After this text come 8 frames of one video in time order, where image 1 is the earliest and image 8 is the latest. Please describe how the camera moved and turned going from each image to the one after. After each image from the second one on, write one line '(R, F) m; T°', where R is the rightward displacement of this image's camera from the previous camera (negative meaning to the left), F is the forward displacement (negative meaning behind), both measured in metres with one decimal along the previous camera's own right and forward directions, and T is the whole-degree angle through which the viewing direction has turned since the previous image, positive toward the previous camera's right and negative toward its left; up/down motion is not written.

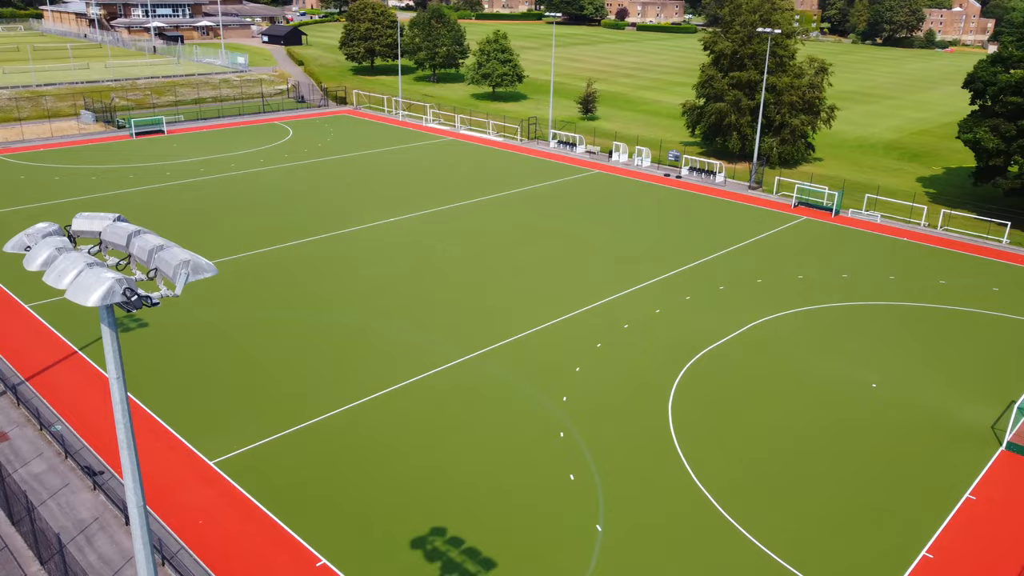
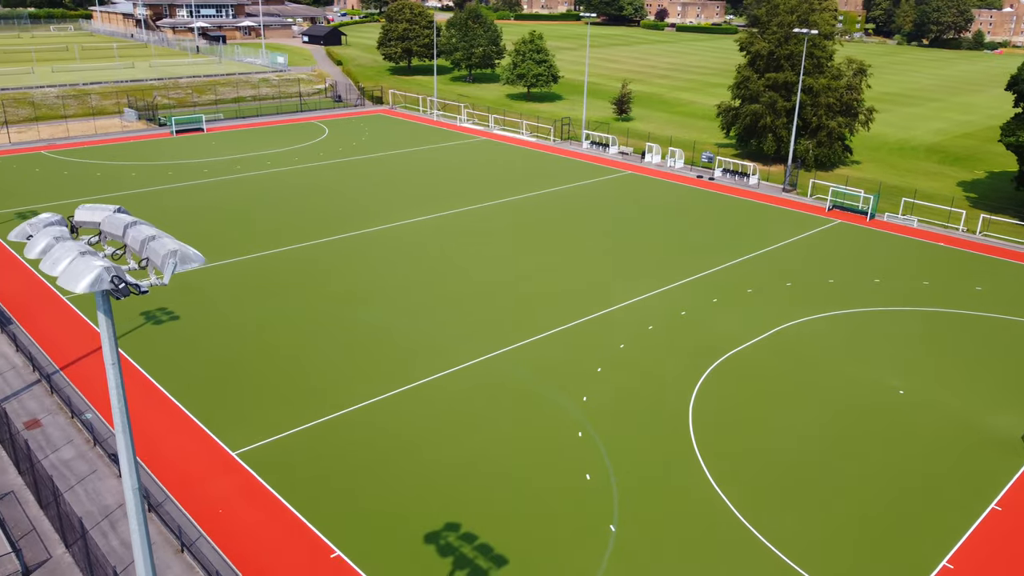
(+0.4, -0.1) m; -3°
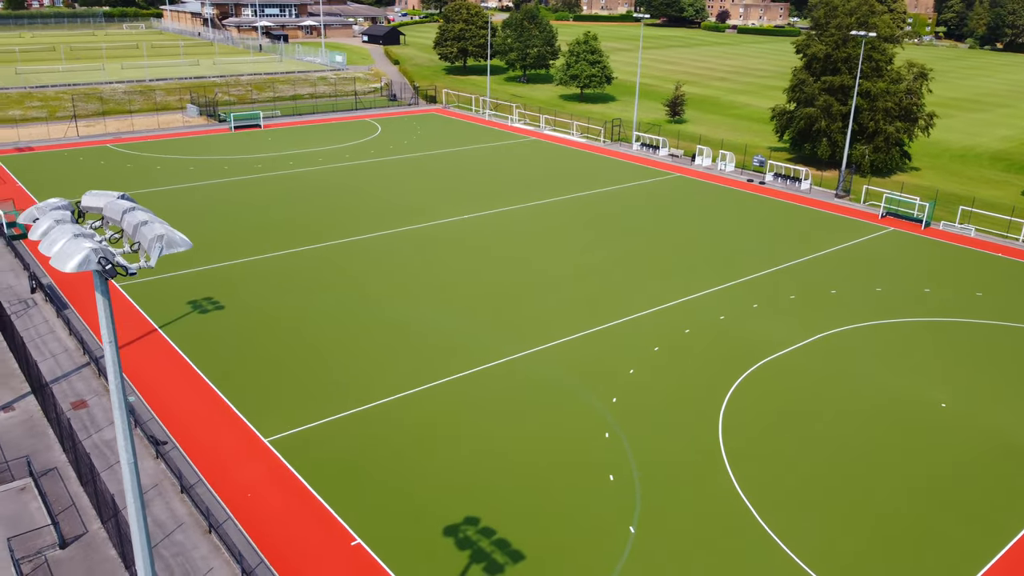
(+0.6, -0.1) m; -4°
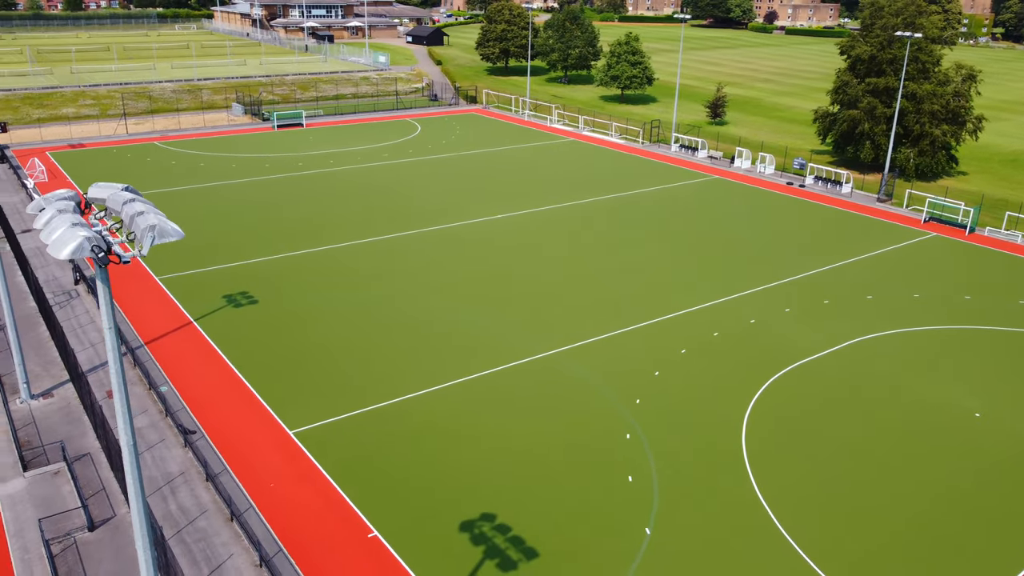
(+0.5, -0.1) m; -3°
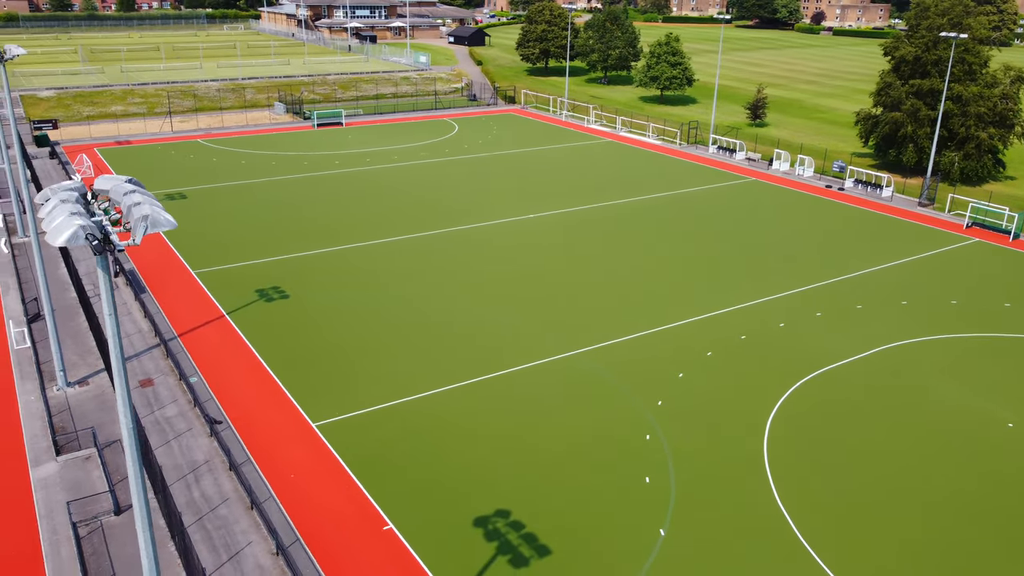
(+0.5, -0.1) m; -3°
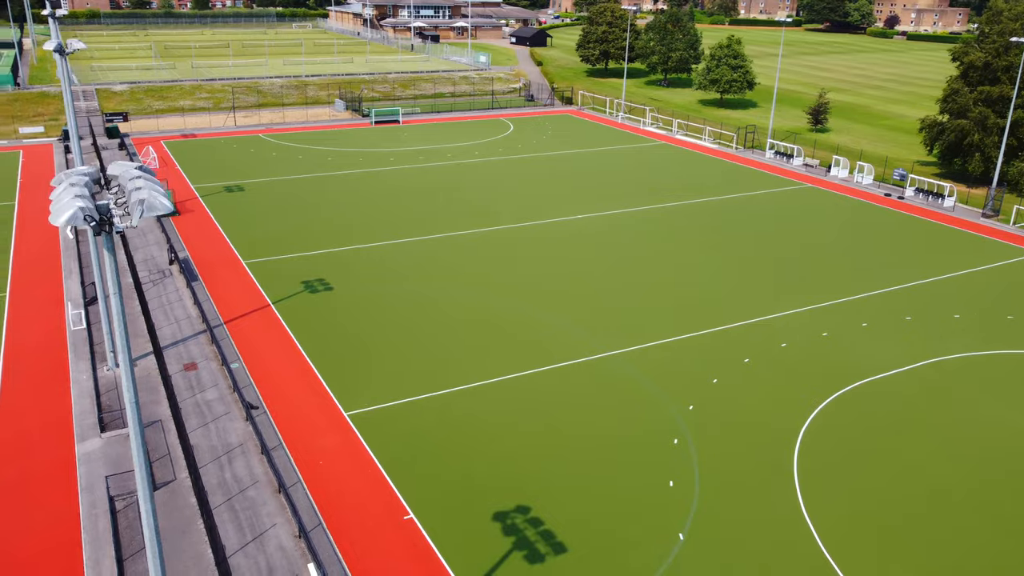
(+0.7, -0.1) m; -4°
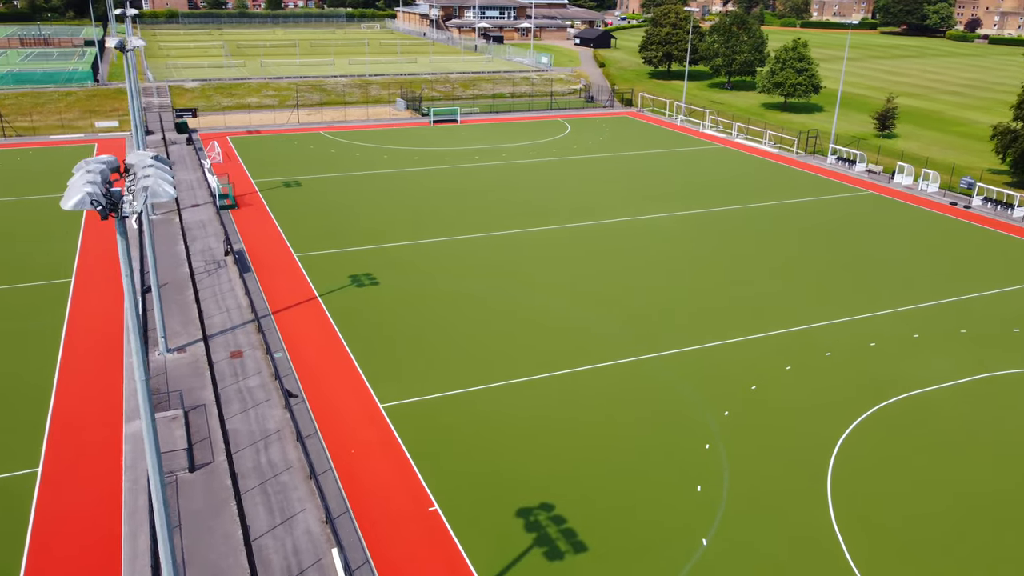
(+0.7, -0.1) m; -4°
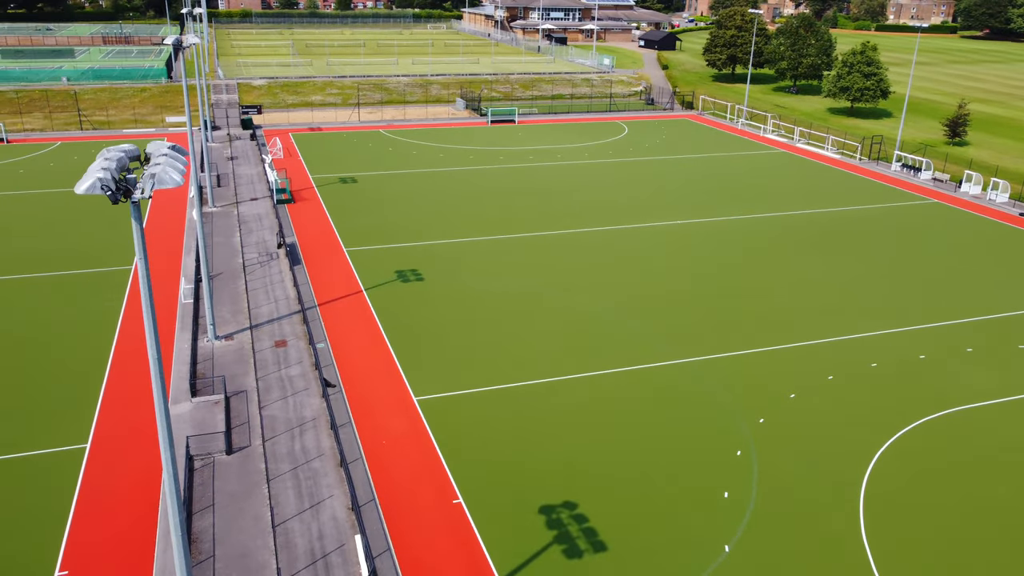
(+0.7, -0.1) m; -4°
